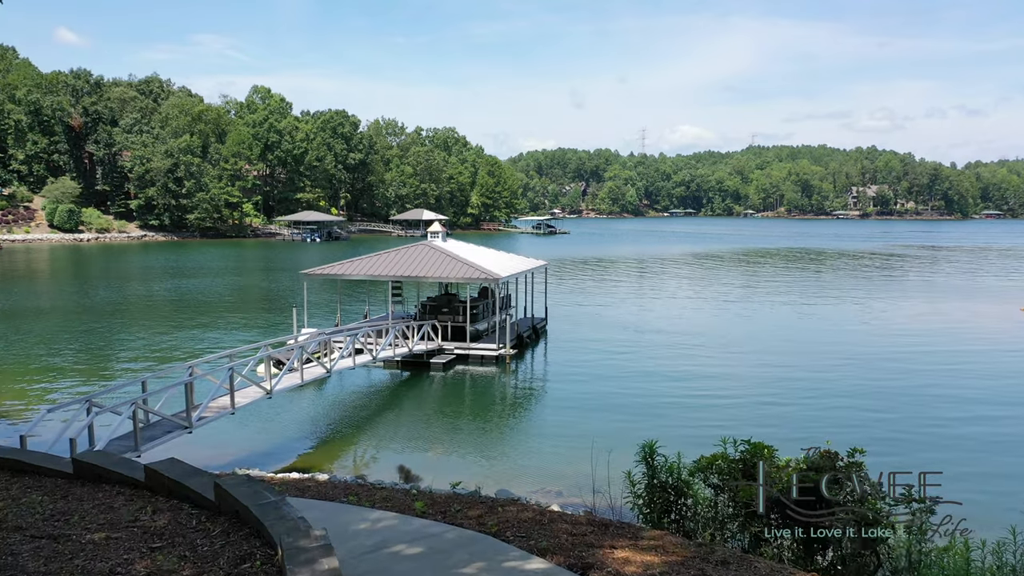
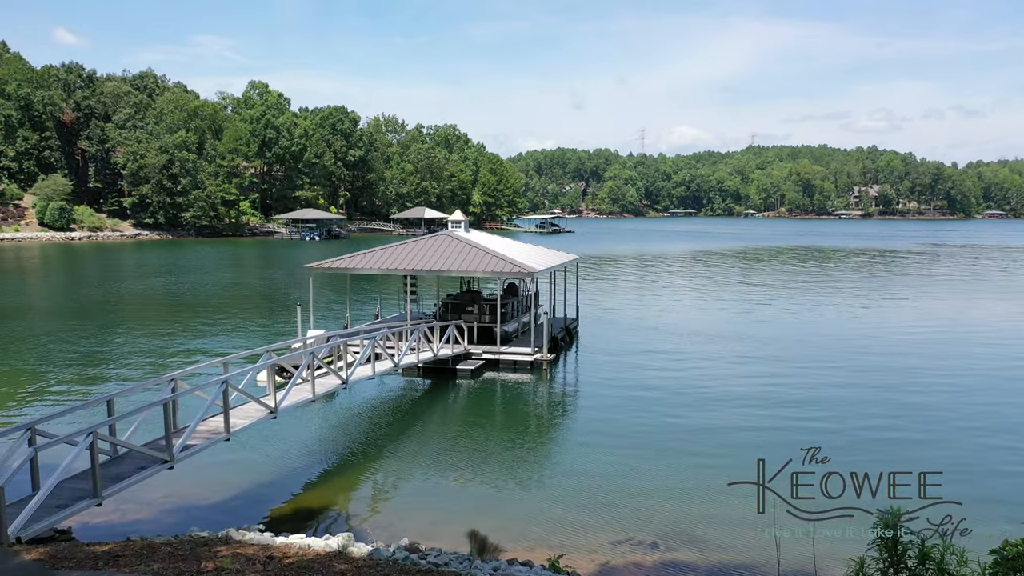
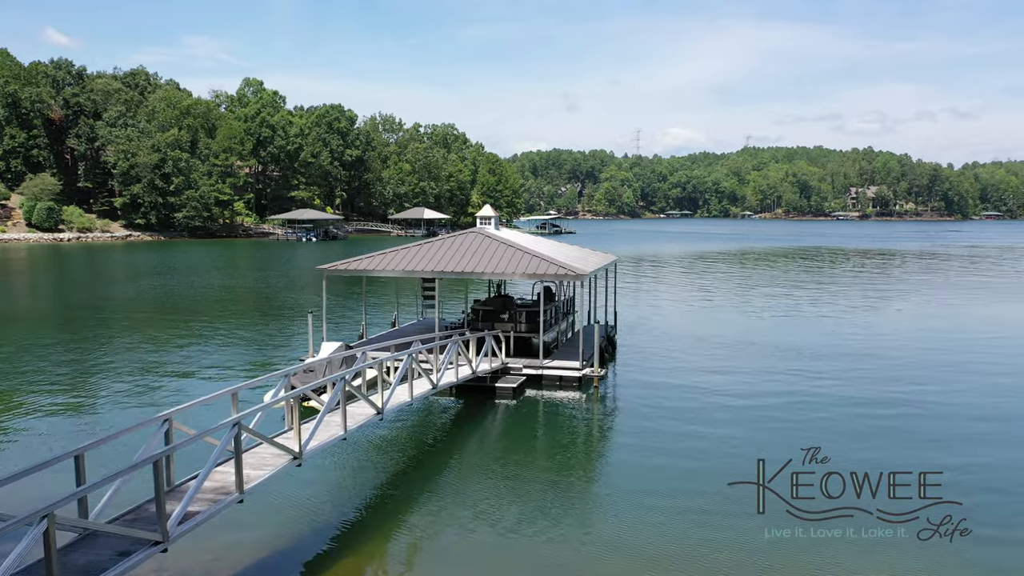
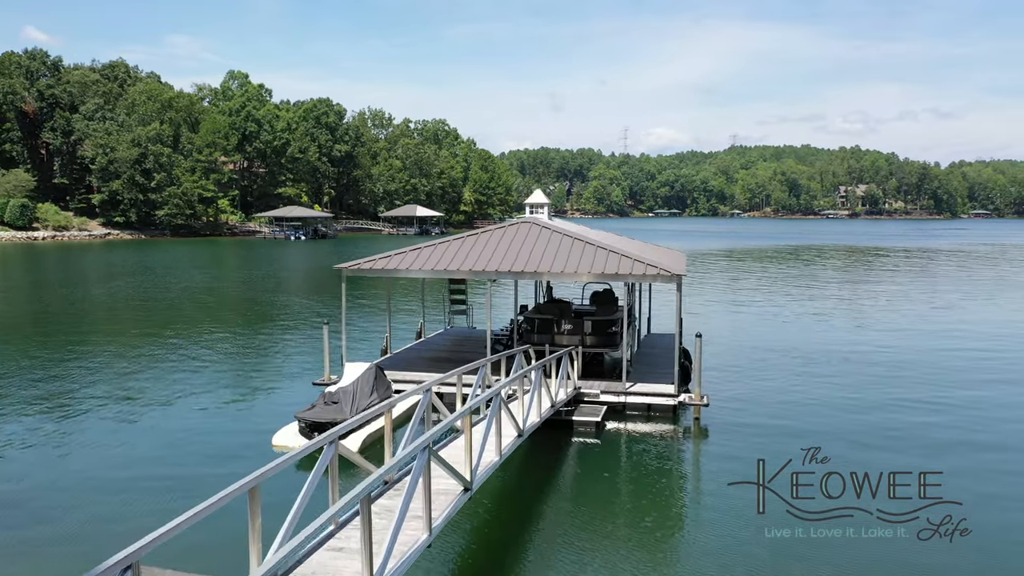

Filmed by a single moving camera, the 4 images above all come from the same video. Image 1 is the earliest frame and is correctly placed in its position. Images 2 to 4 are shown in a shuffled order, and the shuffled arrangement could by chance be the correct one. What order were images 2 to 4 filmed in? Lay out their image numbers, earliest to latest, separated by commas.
2, 3, 4
